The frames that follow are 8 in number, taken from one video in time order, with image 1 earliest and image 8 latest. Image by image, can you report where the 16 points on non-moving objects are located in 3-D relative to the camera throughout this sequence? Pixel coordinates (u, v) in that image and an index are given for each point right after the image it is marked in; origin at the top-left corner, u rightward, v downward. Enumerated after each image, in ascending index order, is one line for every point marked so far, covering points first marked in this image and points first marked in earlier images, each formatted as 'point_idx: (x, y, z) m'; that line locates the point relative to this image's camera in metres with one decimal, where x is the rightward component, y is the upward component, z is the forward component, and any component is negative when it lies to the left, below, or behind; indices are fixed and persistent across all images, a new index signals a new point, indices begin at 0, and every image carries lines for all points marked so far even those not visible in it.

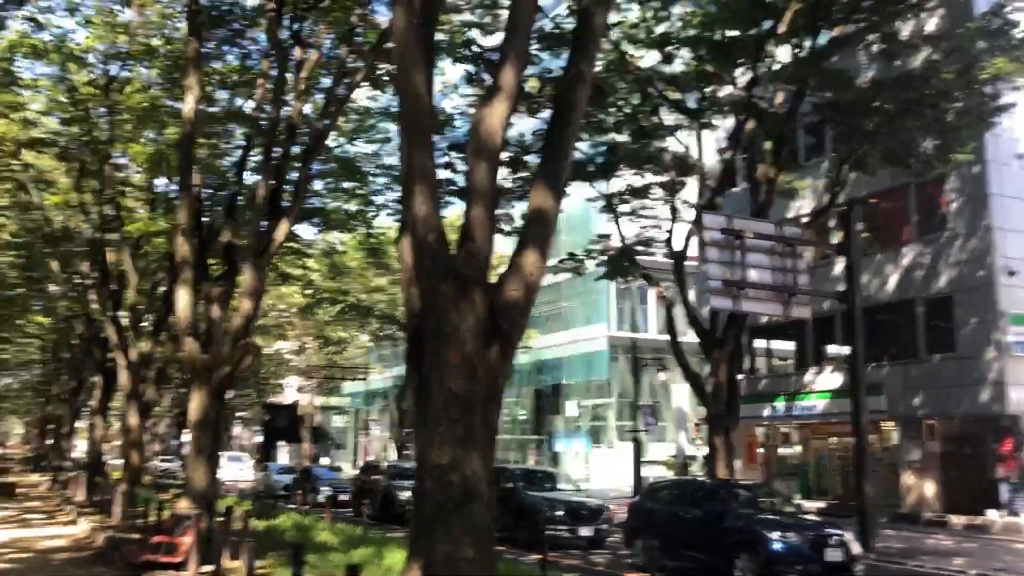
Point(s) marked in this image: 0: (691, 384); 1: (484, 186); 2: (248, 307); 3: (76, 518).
0: (+3.6, -1.9, +19.2) m
1: (-0.2, +0.8, +7.0) m
2: (-4.2, -0.3, +15.3) m
3: (-8.0, -4.2, +17.6) m
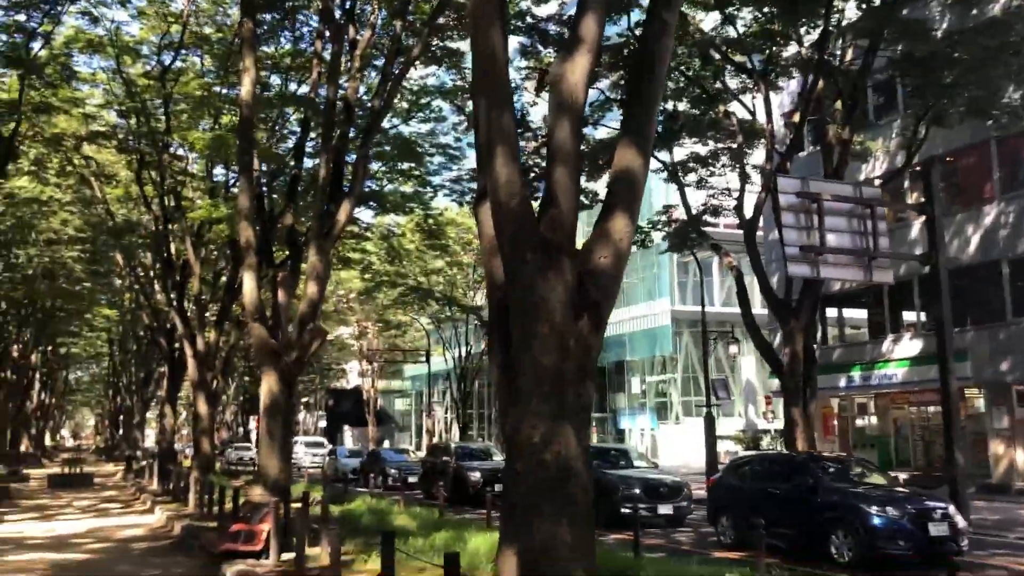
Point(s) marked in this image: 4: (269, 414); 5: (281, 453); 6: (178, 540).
0: (+5.0, -1.3, +18.6) m
1: (+0.4, +1.0, +6.6) m
2: (-3.2, 0.0, +15.2) m
3: (-6.6, -4.0, +17.7) m
4: (-3.8, -2.0, +14.8) m
5: (-3.6, -2.5, +14.8) m
6: (-4.2, -3.2, +11.9) m
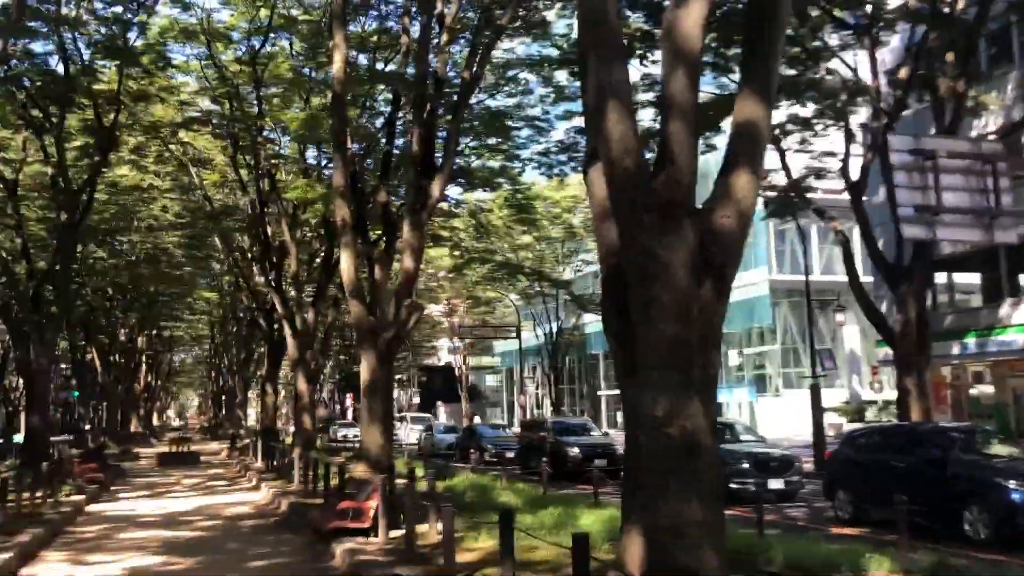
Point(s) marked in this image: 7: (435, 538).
0: (+6.8, -0.7, +17.8) m
1: (+1.1, +1.2, +6.2) m
2: (-1.6, +0.3, +15.1) m
3: (-4.8, -3.7, +18.0) m
4: (-2.2, -1.6, +14.8) m
5: (-2.0, -2.2, +14.8) m
6: (-2.8, -2.9, +12.0) m
7: (-0.7, -2.2, +8.5) m
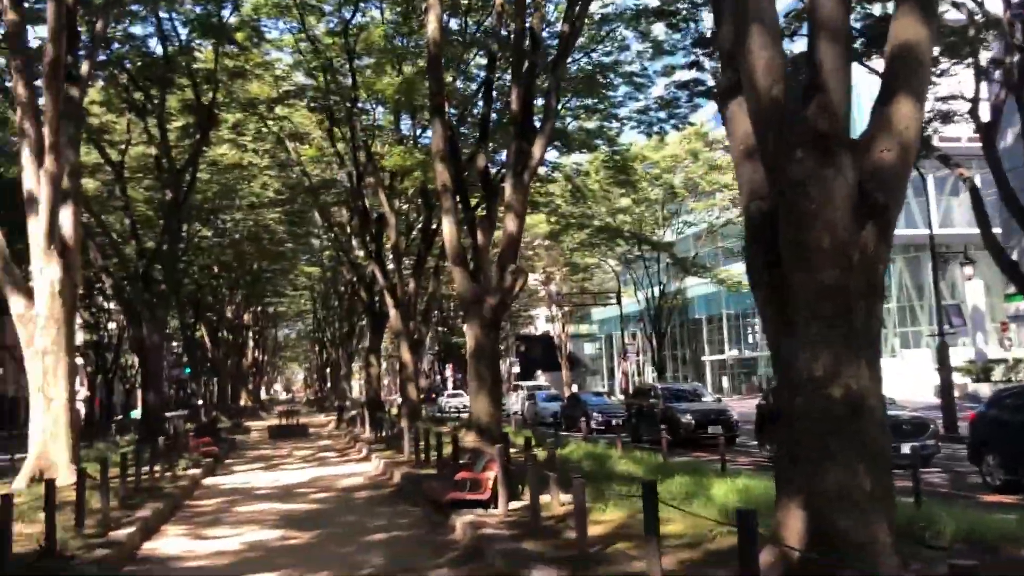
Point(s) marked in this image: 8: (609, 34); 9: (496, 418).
0: (+8.7, +0.2, +16.5) m
1: (+1.8, +1.5, +5.5) m
2: (0.0, +0.9, +14.6) m
3: (-2.7, -3.1, +18.0) m
4: (-0.5, -1.1, +14.5) m
5: (-0.3, -1.6, +14.5) m
6: (-1.4, -2.5, +11.7) m
7: (+0.4, -1.9, +8.1) m
8: (+2.1, +5.3, +19.7) m
9: (-0.2, -2.0, +14.5) m
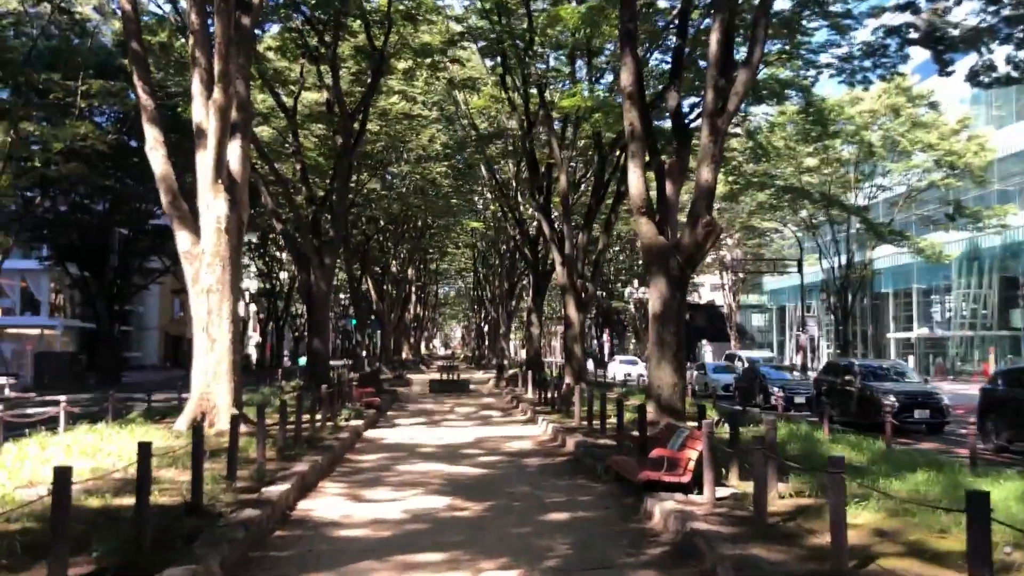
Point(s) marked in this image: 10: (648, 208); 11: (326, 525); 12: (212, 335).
0: (+11.5, +0.5, +13.5) m
1: (+3.0, +1.8, +3.6) m
2: (+2.7, +1.5, +13.0) m
3: (+0.4, -2.3, +16.9) m
4: (+2.0, -0.5, +13.0) m
5: (+2.2, -1.0, +13.0) m
6: (+0.7, -1.9, +10.5) m
7: (+1.9, -1.5, +6.6) m
8: (+5.7, +6.0, +17.5) m
9: (+2.3, -1.4, +13.1) m
10: (+1.9, +1.1, +13.2) m
11: (-1.4, -1.7, +7.0) m
12: (-4.0, -0.6, +12.7) m
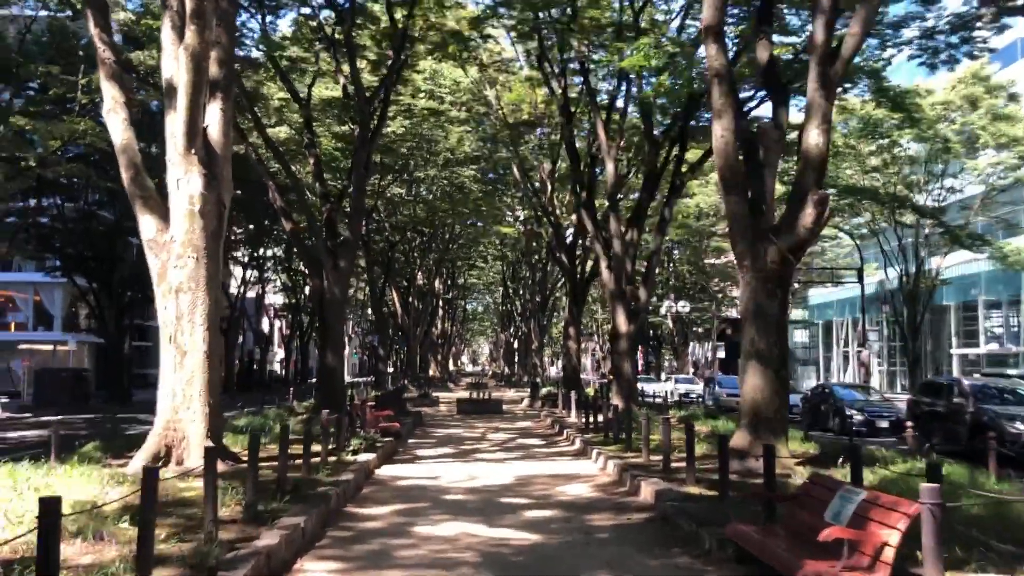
0: (+12.1, +0.6, +10.3) m
1: (+3.3, +2.0, +0.8) m
2: (+3.2, +1.5, +10.1) m
3: (+1.1, -2.3, +14.0) m
4: (+2.6, -0.4, +10.1) m
5: (+2.8, -1.0, +10.1) m
6: (+1.2, -1.8, +7.6) m
7: (+2.2, -1.4, +3.7) m
8: (+6.4, +6.0, +14.6) m
9: (+2.8, -1.3, +10.1) m
10: (+2.4, +1.1, +10.3) m
11: (-1.0, -1.6, +4.2) m
12: (-3.4, -0.6, +9.9) m
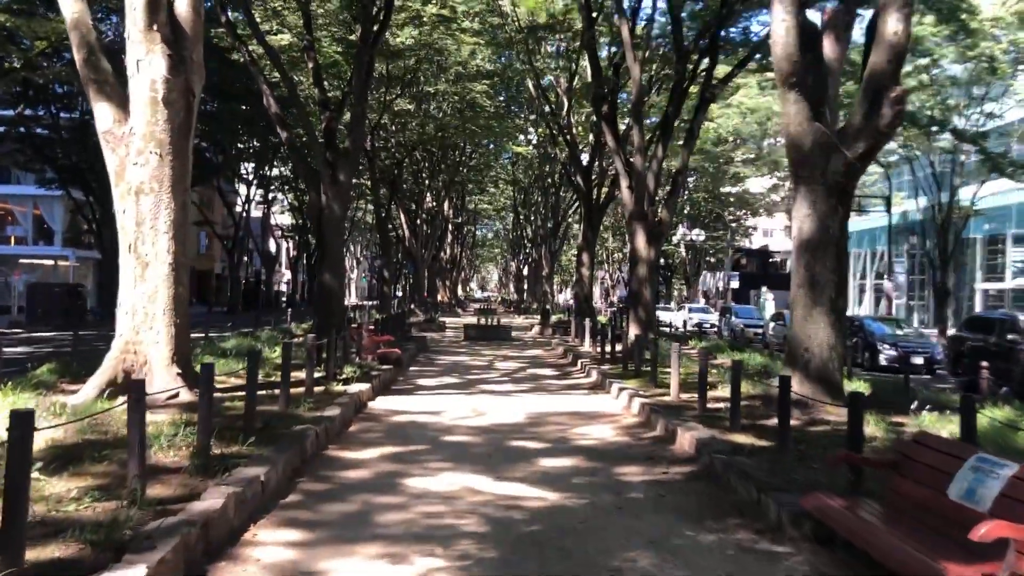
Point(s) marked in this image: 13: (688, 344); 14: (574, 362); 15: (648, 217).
0: (+12.2, +1.1, +8.7) m
1: (+3.4, +2.0, -0.9) m
2: (+3.4, +2.3, +8.5) m
3: (+1.2, -1.2, +12.7) m
4: (+2.7, +0.3, +8.7) m
5: (+2.9, -0.2, +8.7) m
6: (+1.3, -1.2, +6.3) m
7: (+2.3, -1.1, +2.3) m
8: (+6.7, +7.0, +12.6) m
9: (+3.0, -0.6, +8.7) m
10: (+2.6, +1.9, +8.7) m
11: (-0.9, -1.2, +2.9) m
12: (-3.3, +0.3, +8.6) m
13: (+3.3, -1.0, +17.6) m
14: (+1.1, -1.4, +17.7) m
15: (+2.7, +1.4, +18.9) m
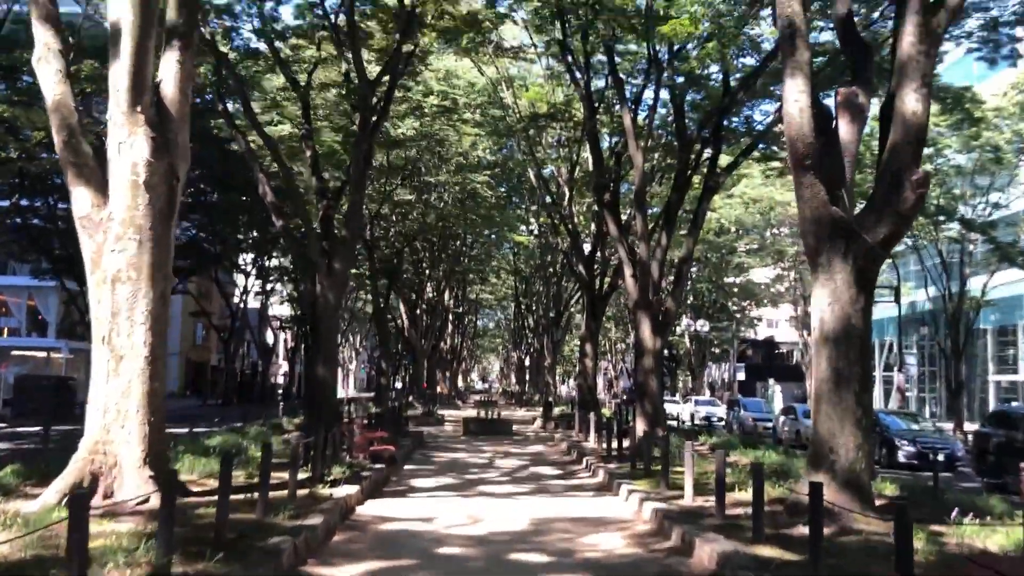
0: (+12.2, +0.3, +8.2) m
1: (+3.3, +2.1, -1.2) m
2: (+3.4, +1.5, +8.1) m
3: (+1.2, -2.4, +11.9) m
4: (+2.7, -0.5, +8.1) m
5: (+2.9, -1.0, +8.1) m
6: (+1.3, -1.8, +5.6) m
7: (+2.3, -1.3, +1.7) m
8: (+6.7, +5.8, +12.6) m
9: (+3.0, -1.4, +8.1) m
10: (+2.6, +1.1, +8.3) m
11: (-1.0, -1.5, +2.2) m
12: (-3.3, -0.5, +8.0) m
13: (+3.3, -2.6, +16.8) m
14: (+1.2, -3.0, +17.0) m
15: (+2.7, -0.3, +18.4) m
